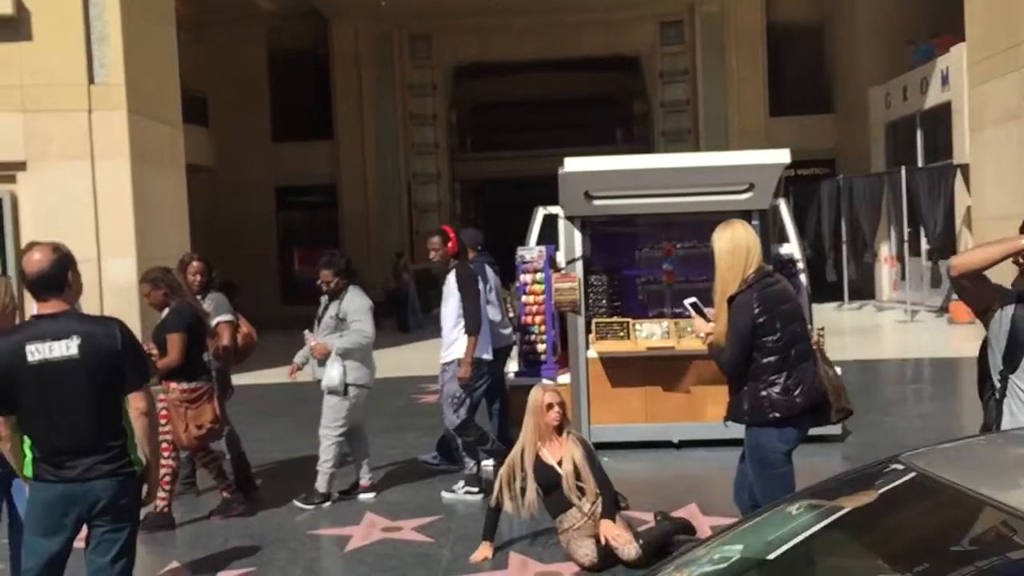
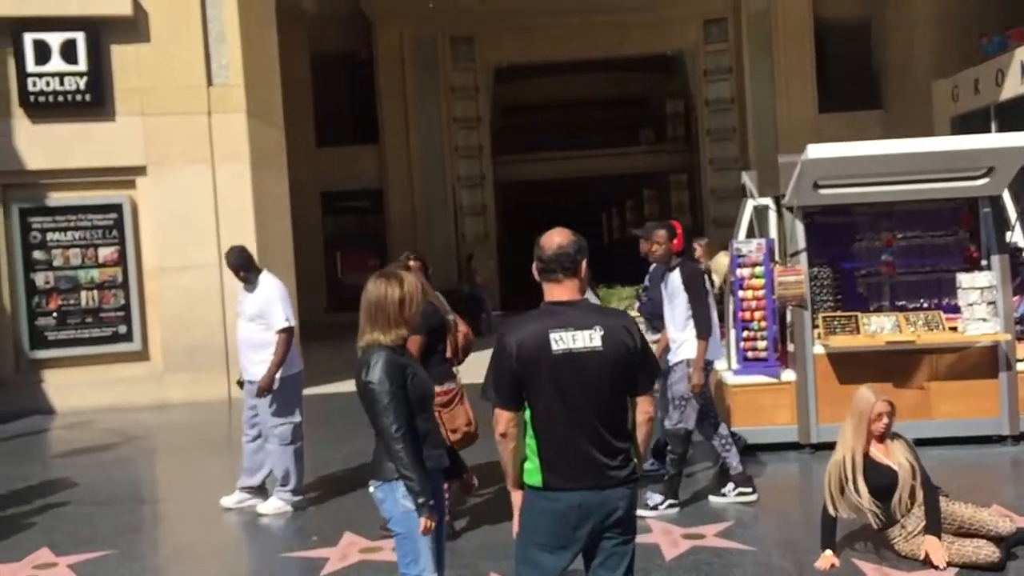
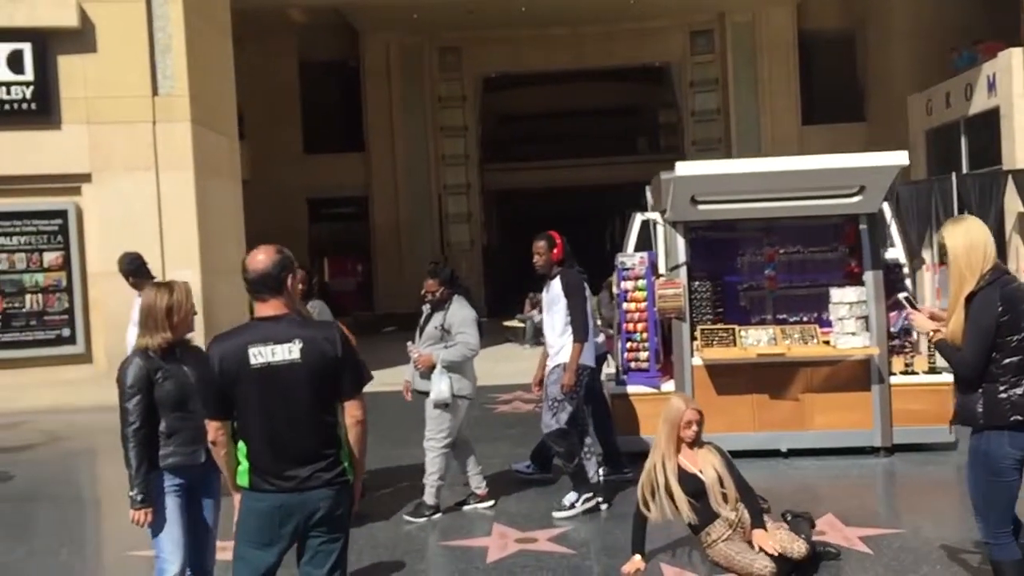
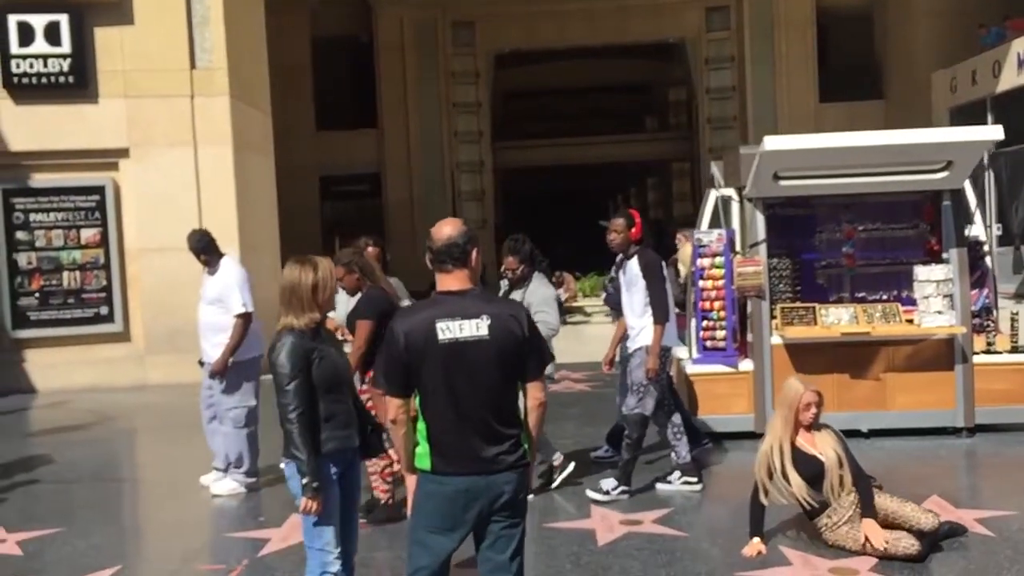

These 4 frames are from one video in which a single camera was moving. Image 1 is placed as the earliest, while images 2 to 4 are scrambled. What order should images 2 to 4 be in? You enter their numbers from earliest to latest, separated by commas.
3, 4, 2
